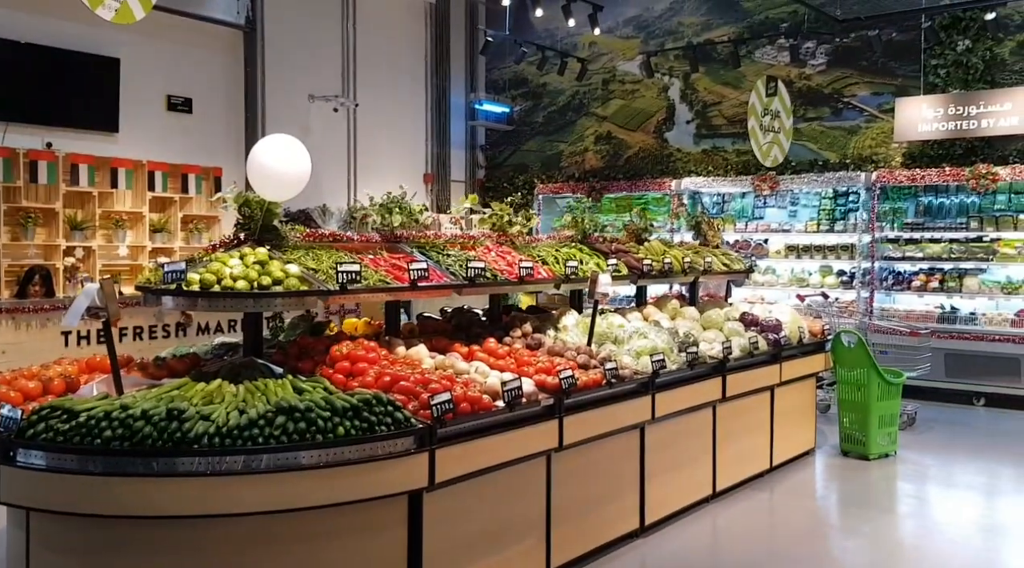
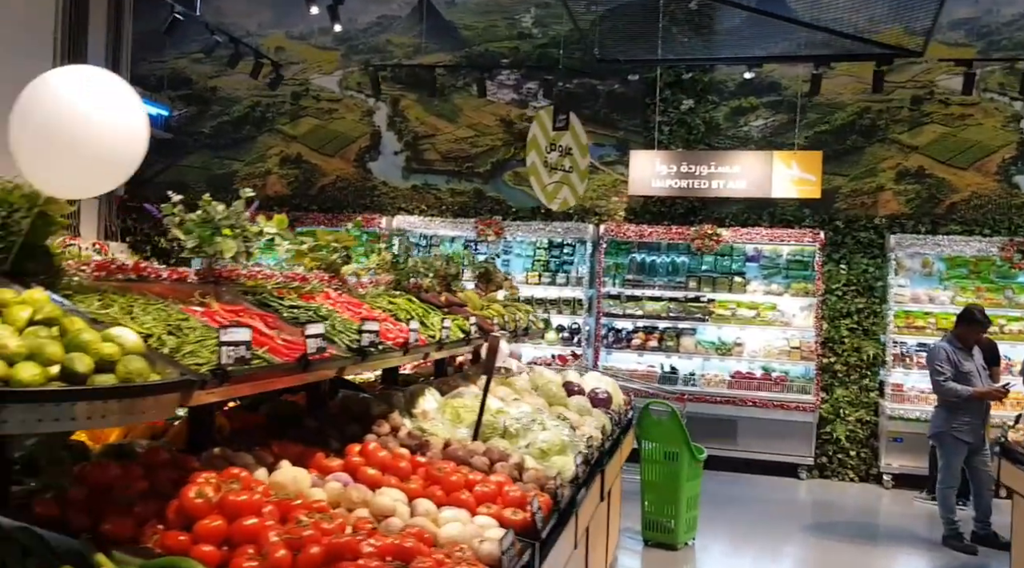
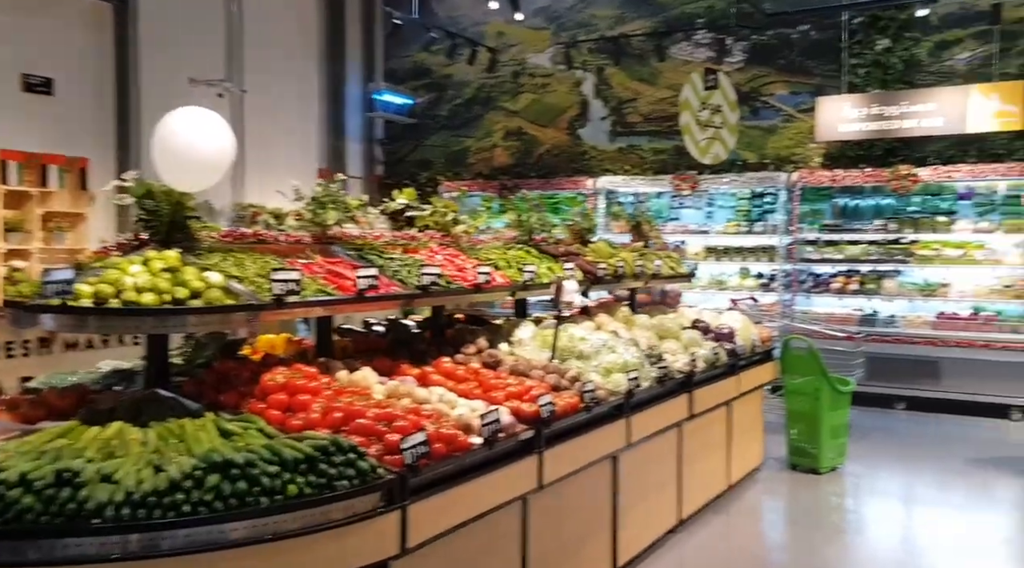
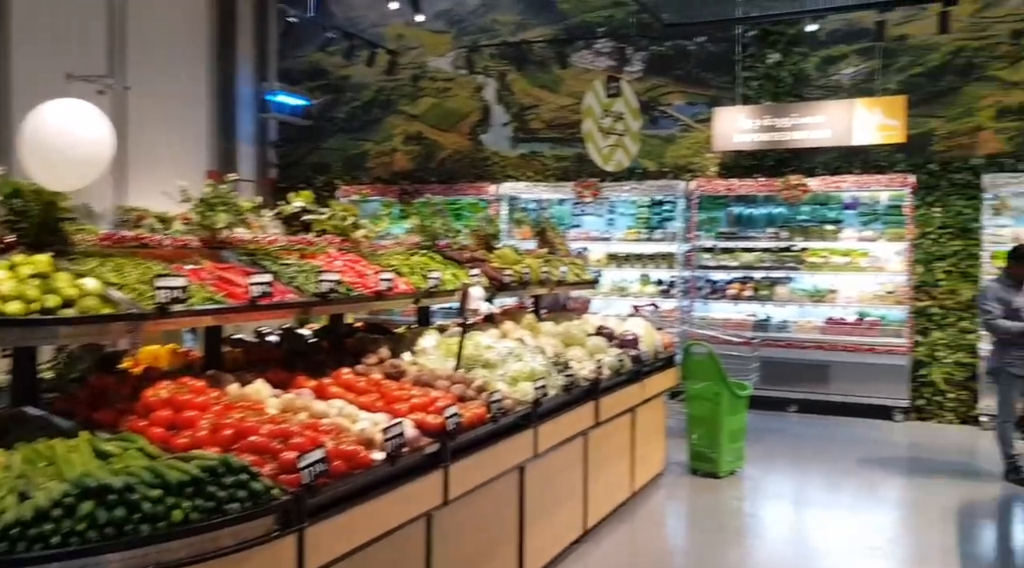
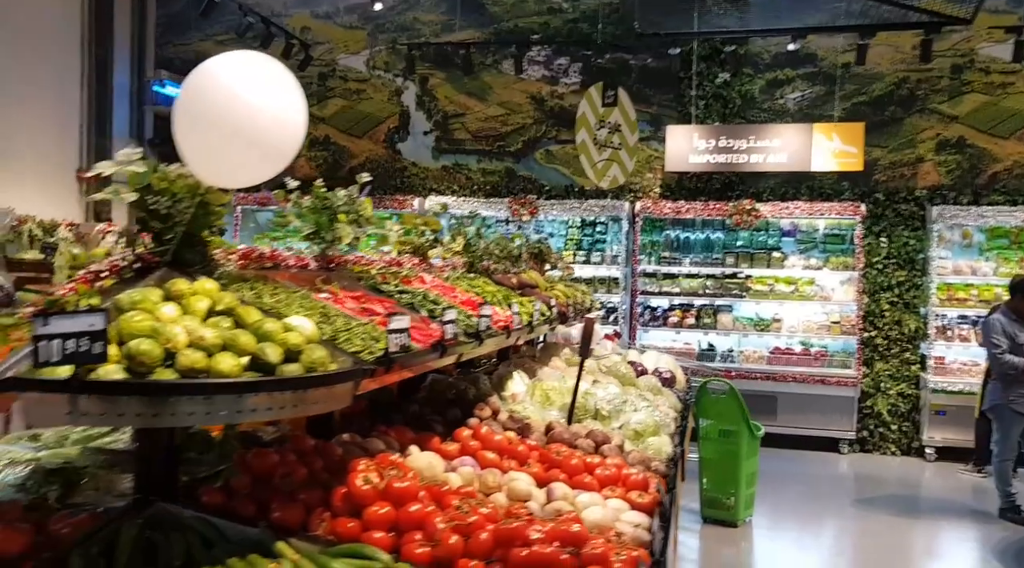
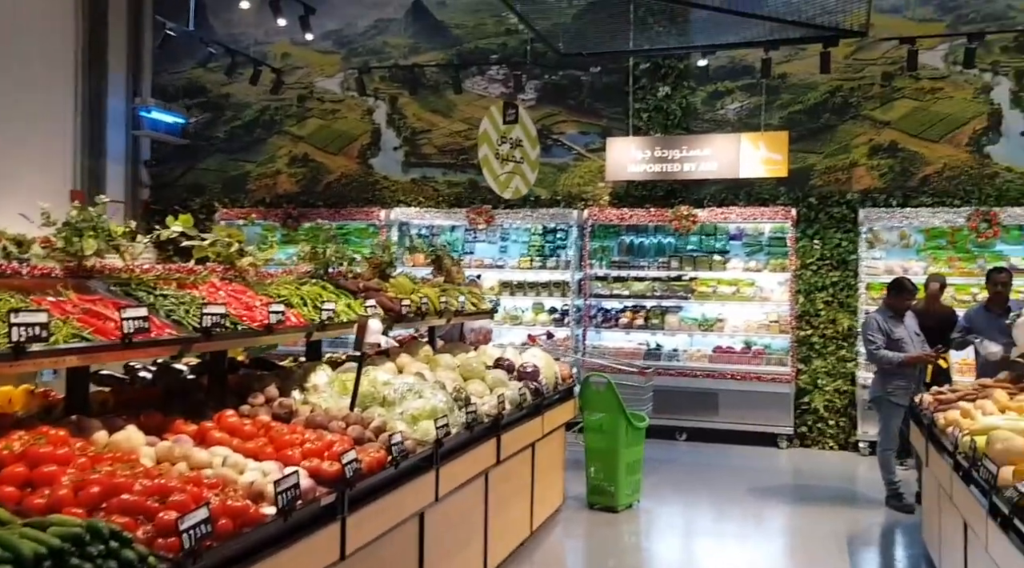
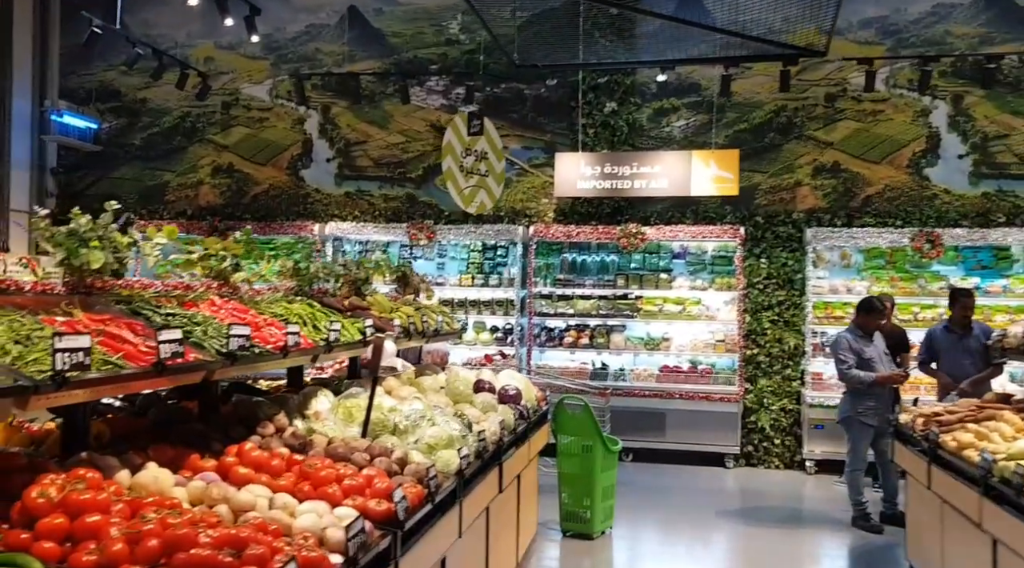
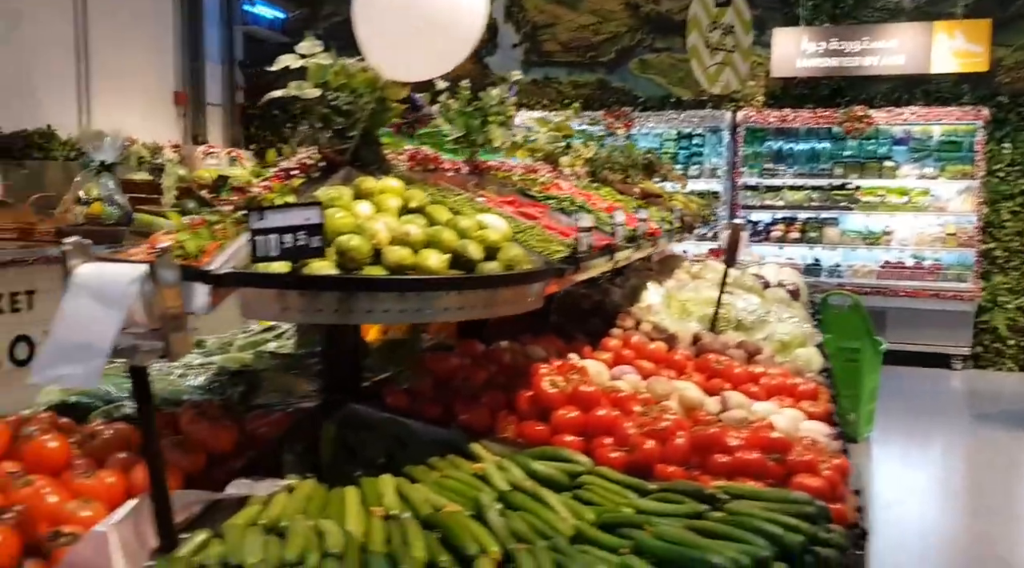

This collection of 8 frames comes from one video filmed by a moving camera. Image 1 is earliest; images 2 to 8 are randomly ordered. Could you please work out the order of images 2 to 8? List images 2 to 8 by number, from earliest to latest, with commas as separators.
3, 4, 6, 7, 2, 5, 8
